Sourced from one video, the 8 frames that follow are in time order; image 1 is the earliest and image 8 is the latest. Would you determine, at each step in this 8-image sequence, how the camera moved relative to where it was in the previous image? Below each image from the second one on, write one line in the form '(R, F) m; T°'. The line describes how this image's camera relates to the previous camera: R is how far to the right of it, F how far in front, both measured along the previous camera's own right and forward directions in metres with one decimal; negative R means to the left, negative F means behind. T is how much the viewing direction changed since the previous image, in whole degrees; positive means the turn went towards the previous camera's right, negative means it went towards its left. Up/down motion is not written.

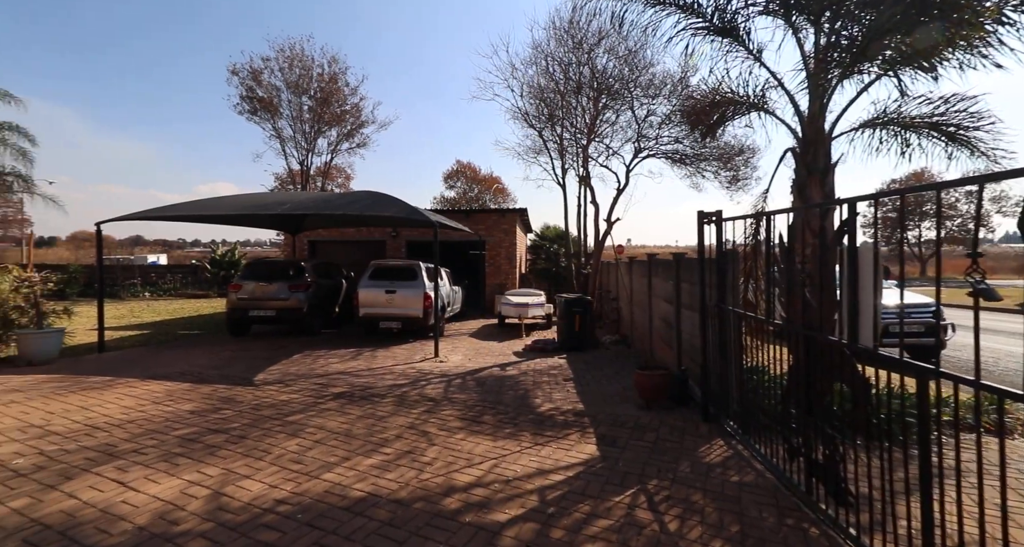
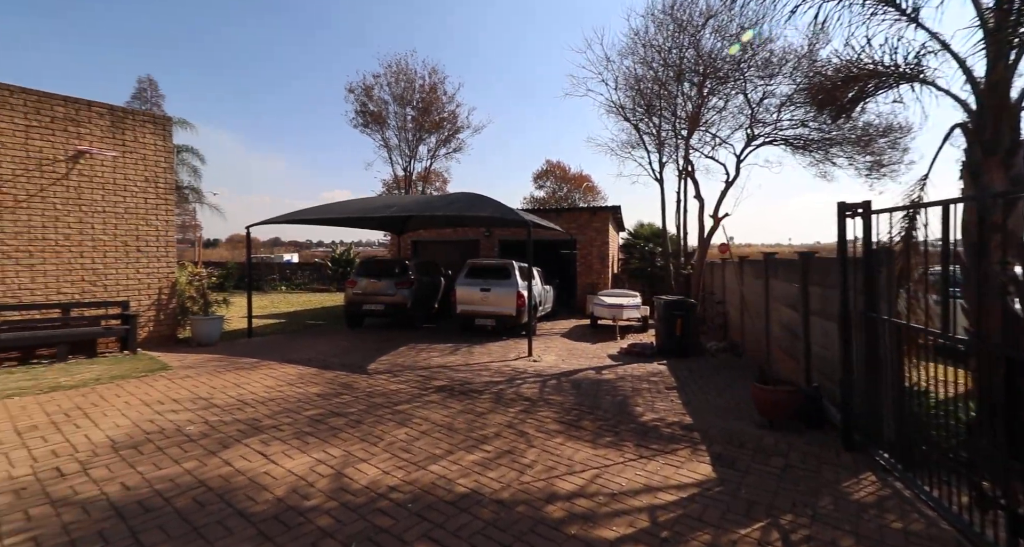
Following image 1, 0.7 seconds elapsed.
(0.0, 0.0) m; -11°
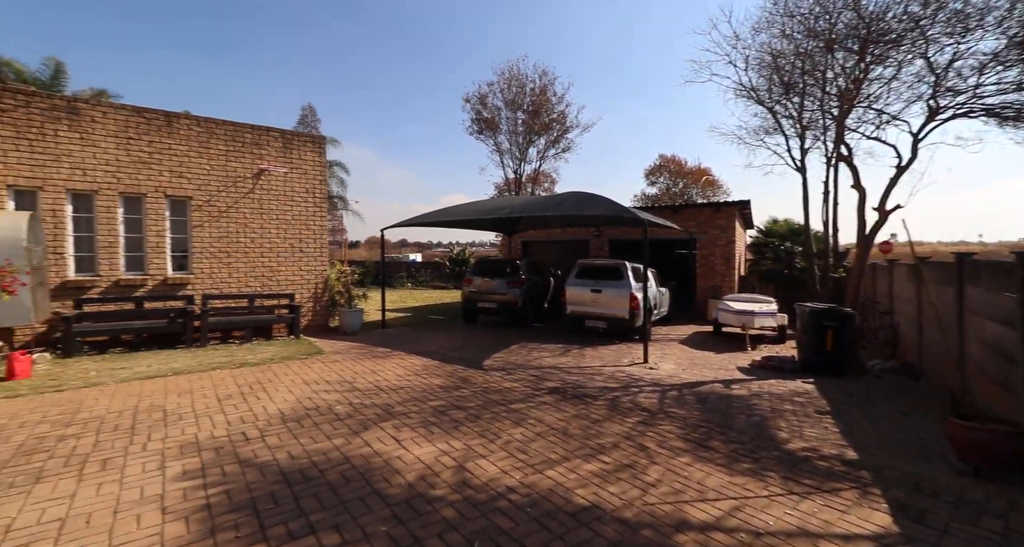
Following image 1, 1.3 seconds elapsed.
(0.0, 0.0) m; -13°
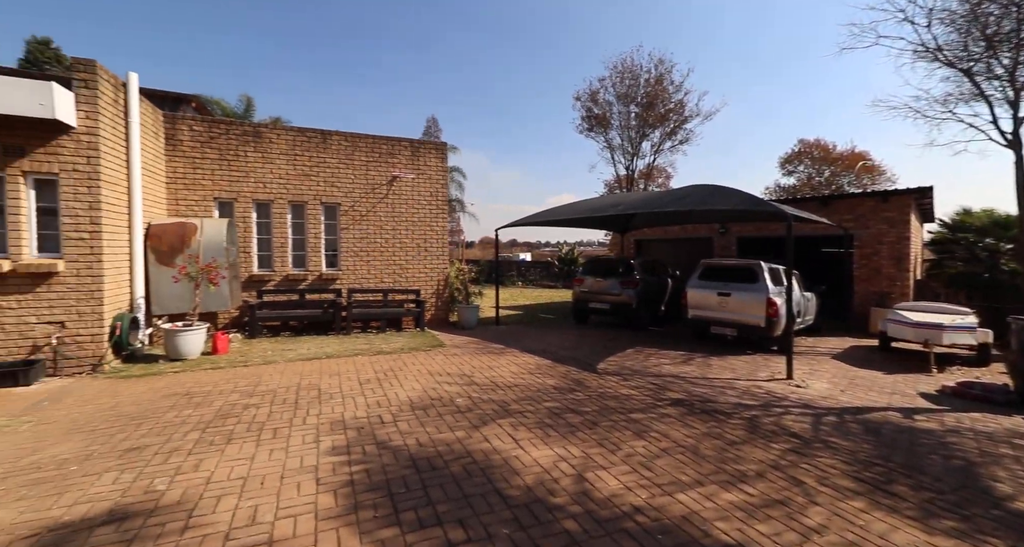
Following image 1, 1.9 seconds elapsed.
(-0.1, +0.1) m; -13°
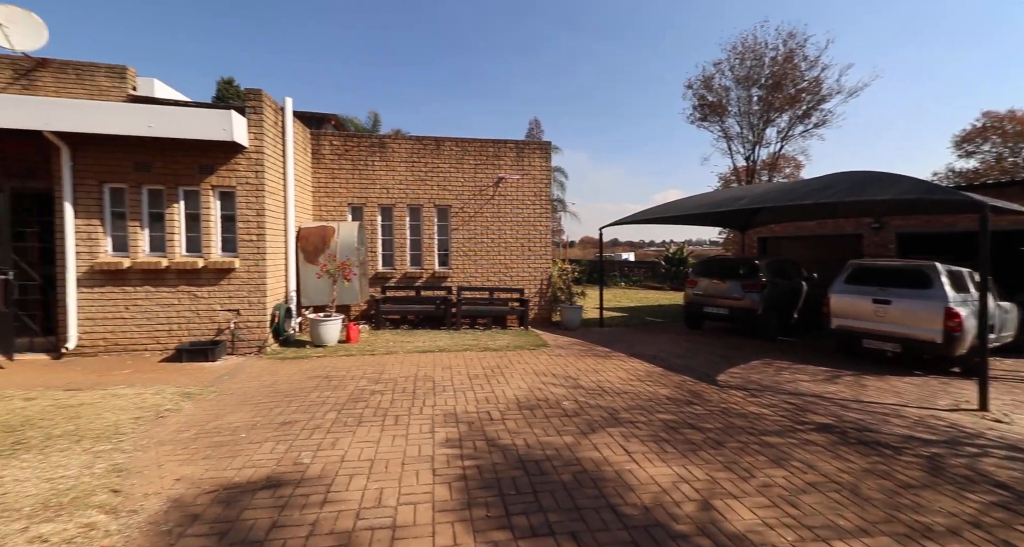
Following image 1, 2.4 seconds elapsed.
(-0.1, +0.1) m; -13°
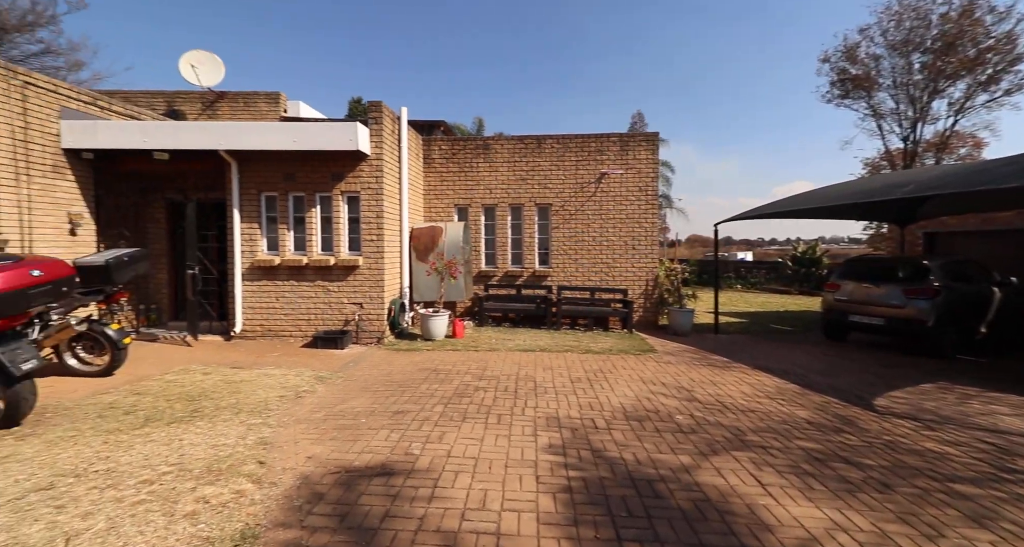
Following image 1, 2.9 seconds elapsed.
(-0.1, +0.4) m; -12°
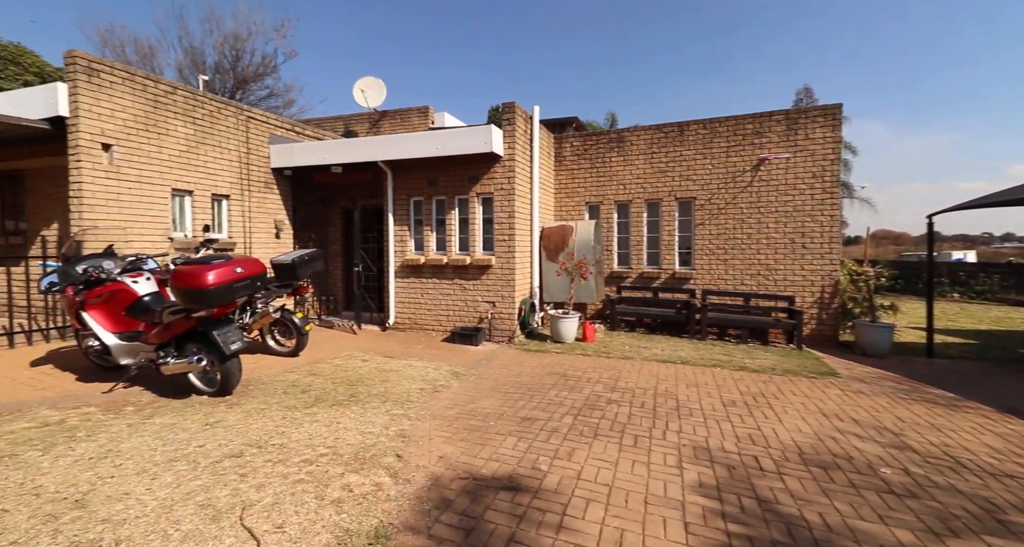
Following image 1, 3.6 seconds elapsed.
(-0.2, +1.1) m; -16°
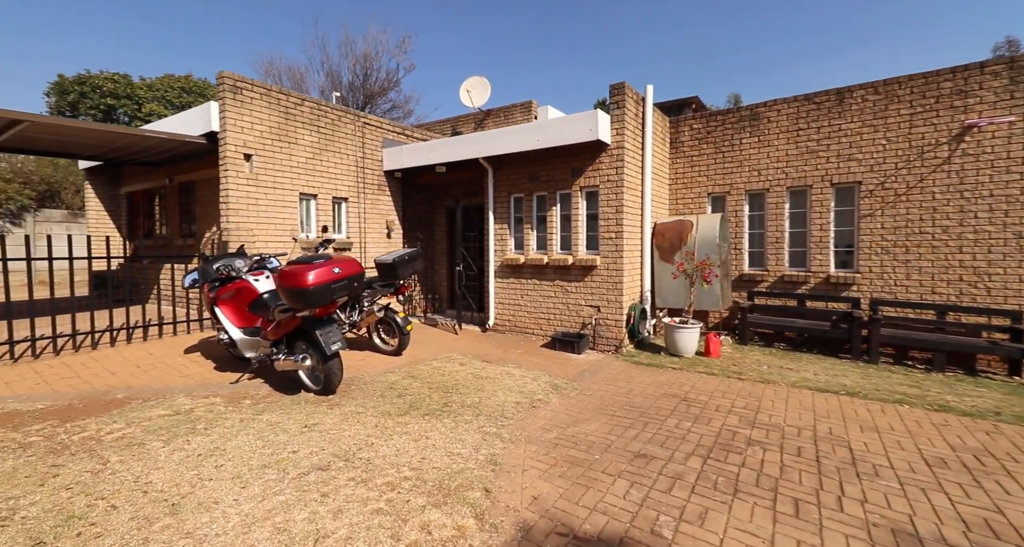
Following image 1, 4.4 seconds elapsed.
(-0.1, +2.0) m; -13°
